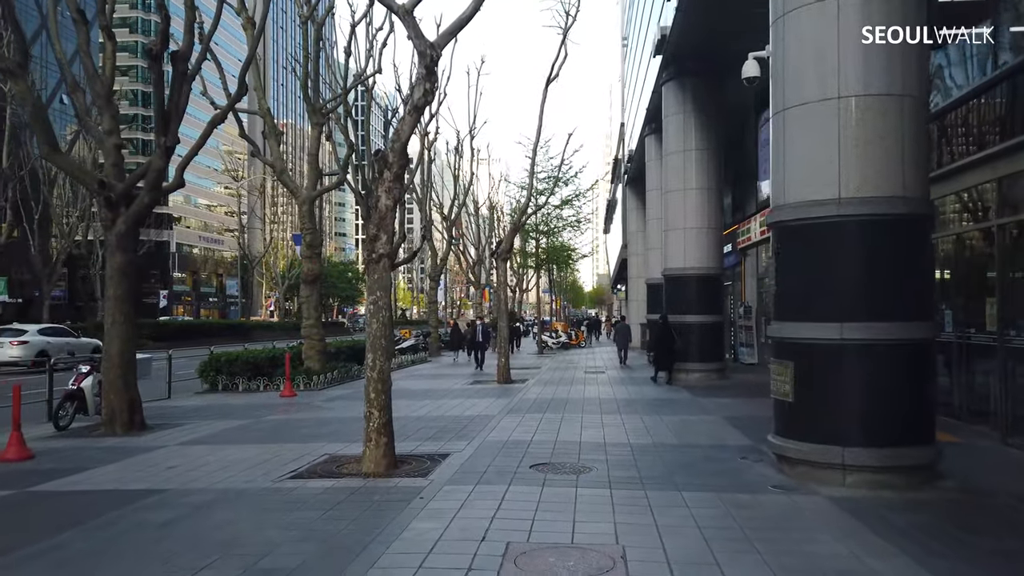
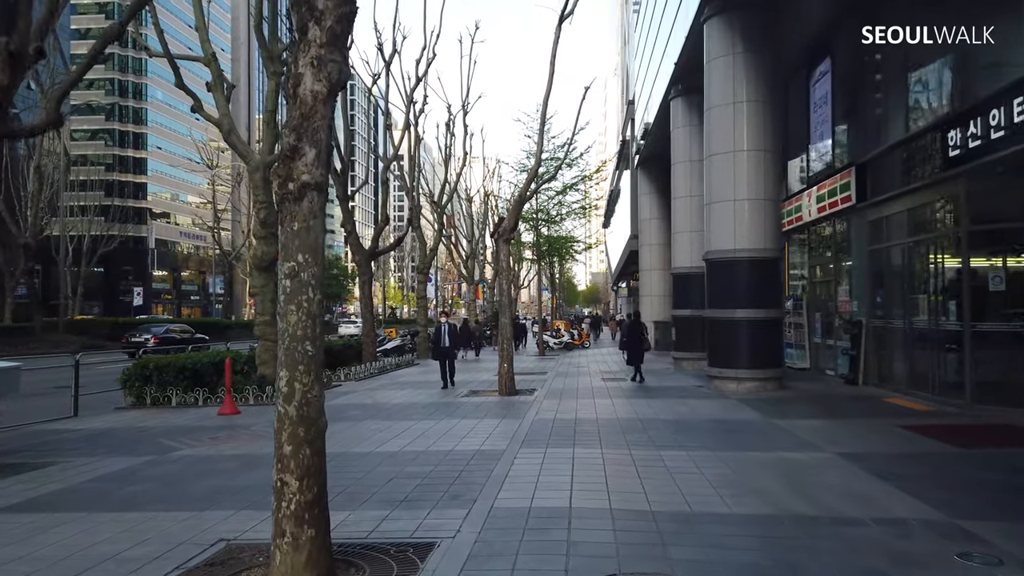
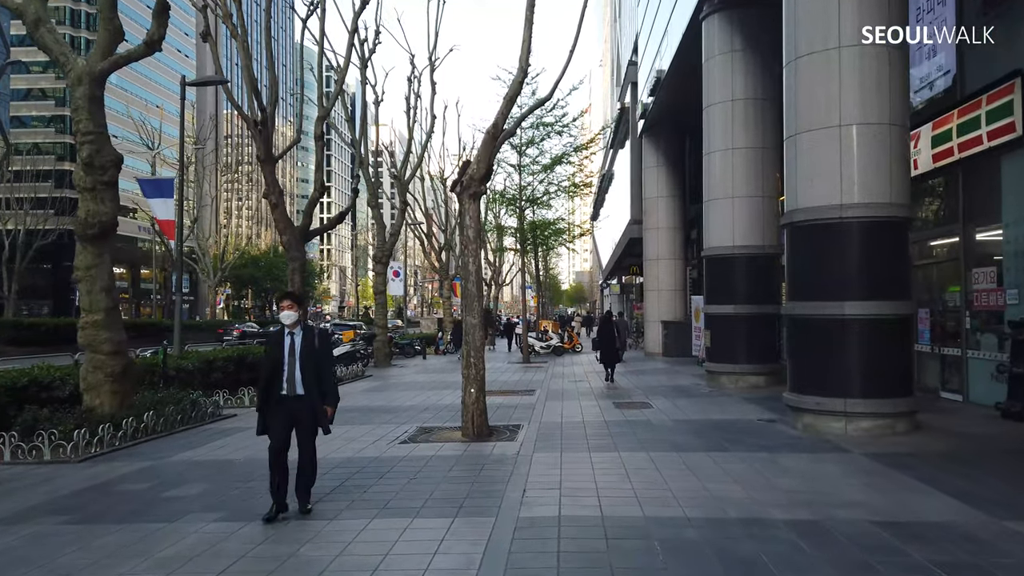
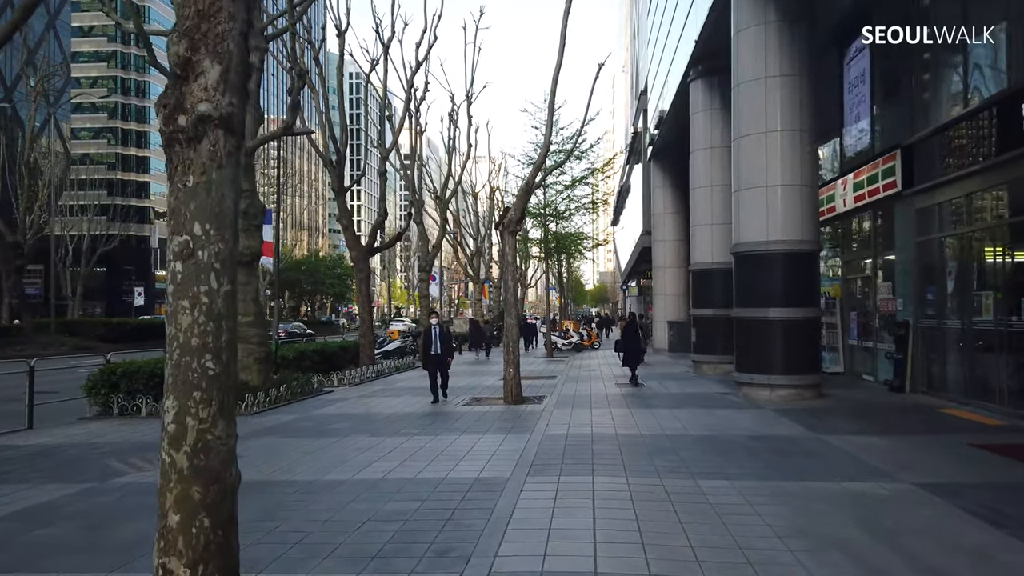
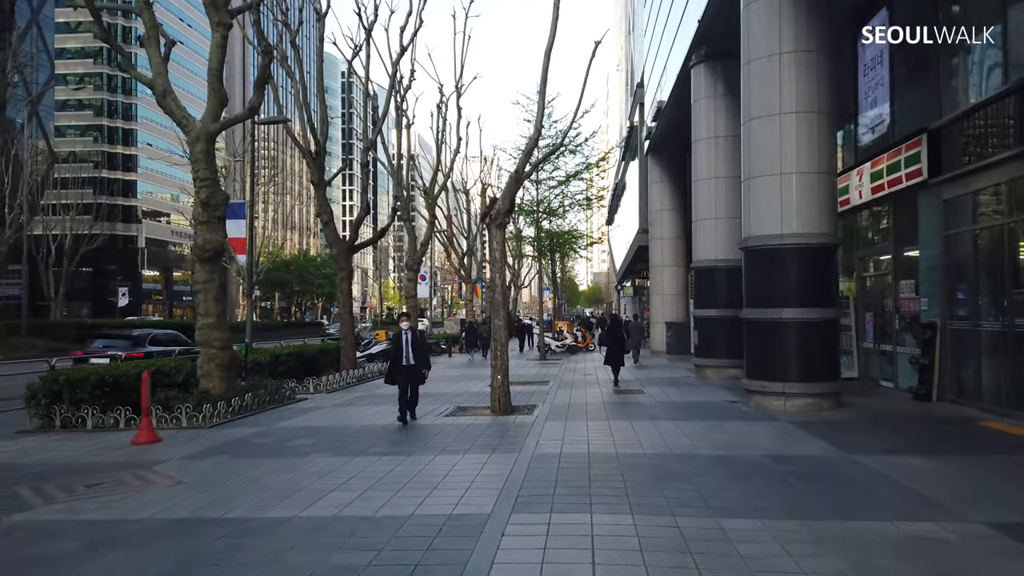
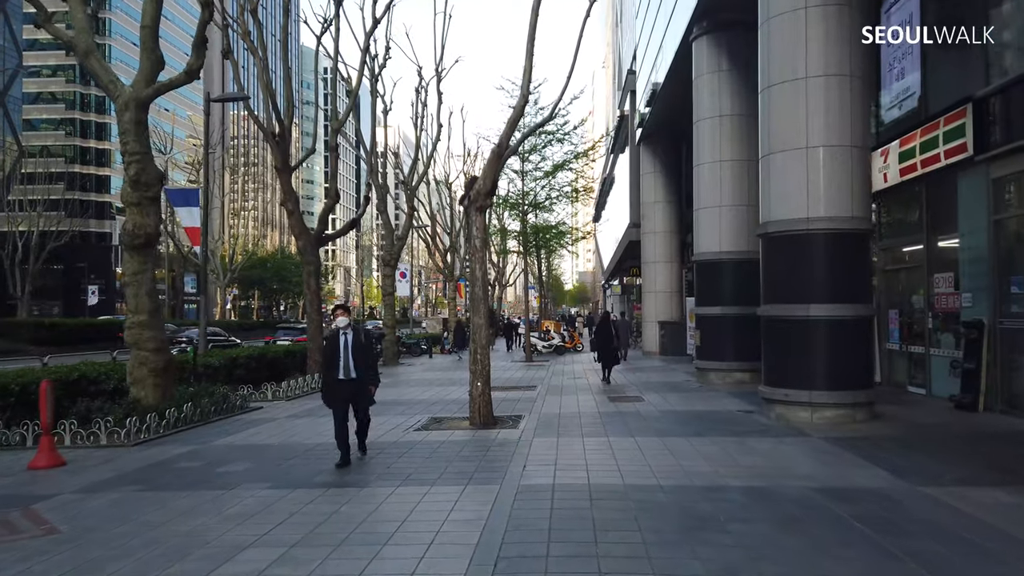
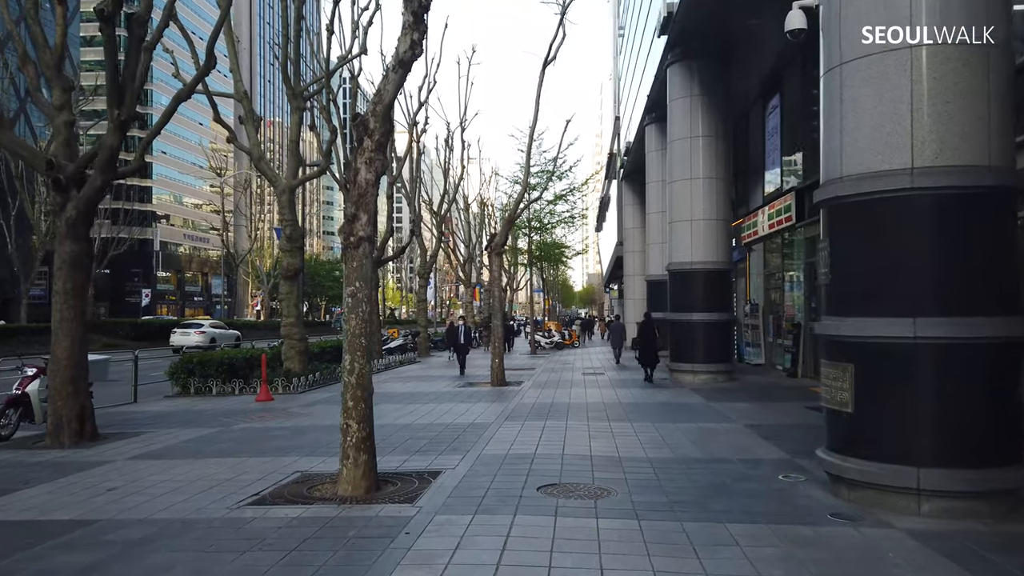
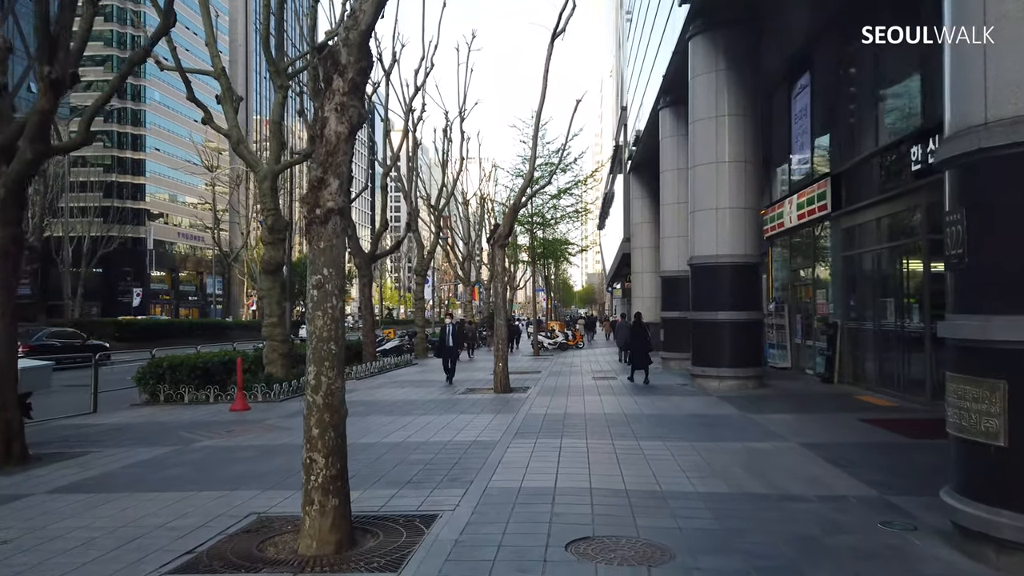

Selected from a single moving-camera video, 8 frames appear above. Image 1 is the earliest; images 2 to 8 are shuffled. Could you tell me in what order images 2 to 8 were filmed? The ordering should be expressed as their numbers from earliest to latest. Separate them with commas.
7, 8, 2, 4, 5, 6, 3
